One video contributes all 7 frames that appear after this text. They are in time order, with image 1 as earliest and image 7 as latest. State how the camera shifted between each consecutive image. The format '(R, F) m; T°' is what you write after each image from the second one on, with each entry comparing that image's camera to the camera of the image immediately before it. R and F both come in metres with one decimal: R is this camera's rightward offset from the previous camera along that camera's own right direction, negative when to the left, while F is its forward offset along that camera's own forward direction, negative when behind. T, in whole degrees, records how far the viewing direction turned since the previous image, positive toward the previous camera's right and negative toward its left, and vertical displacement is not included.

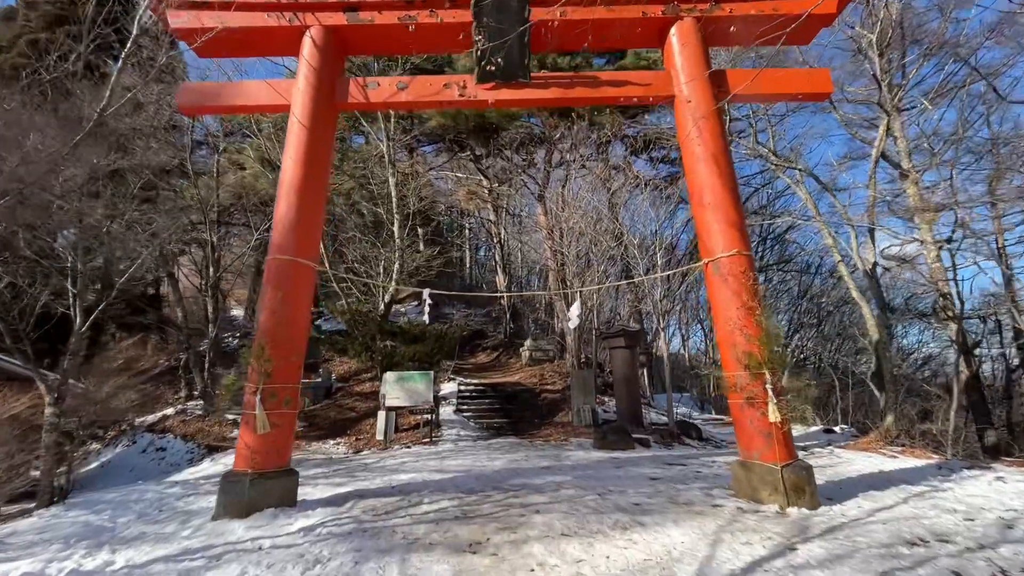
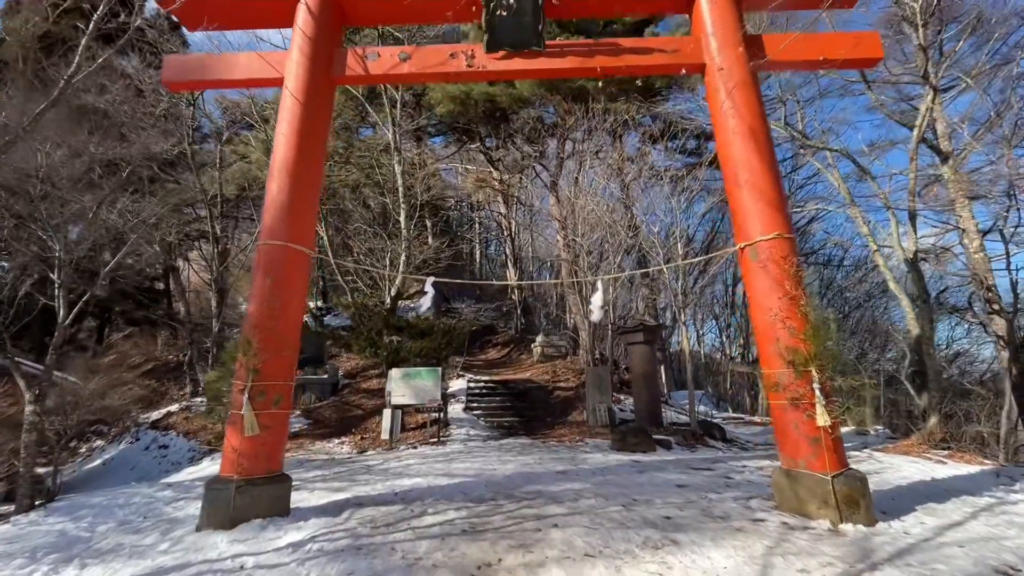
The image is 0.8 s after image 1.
(0.0, +0.5) m; -1°
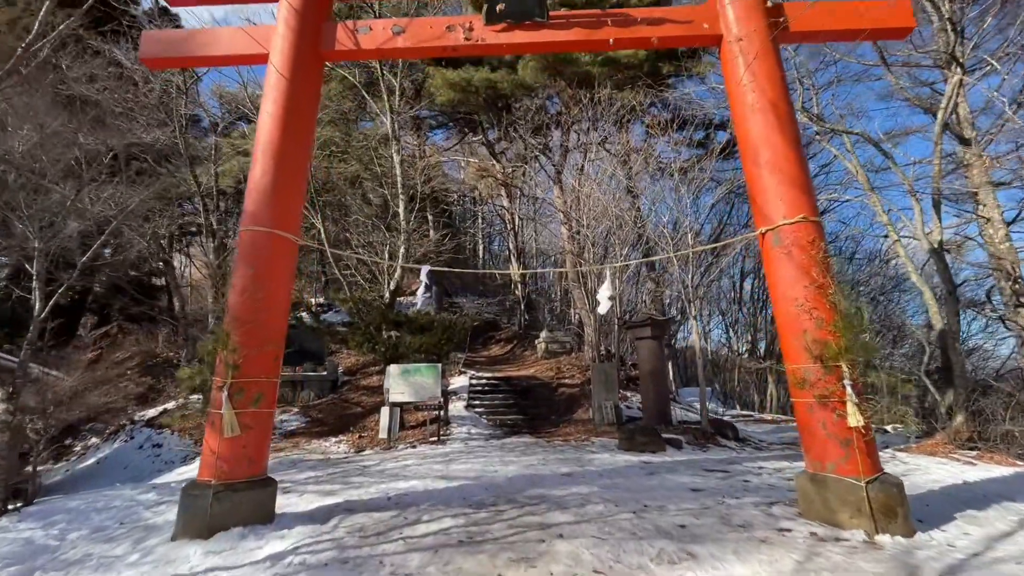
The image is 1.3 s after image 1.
(0.0, +0.4) m; 0°
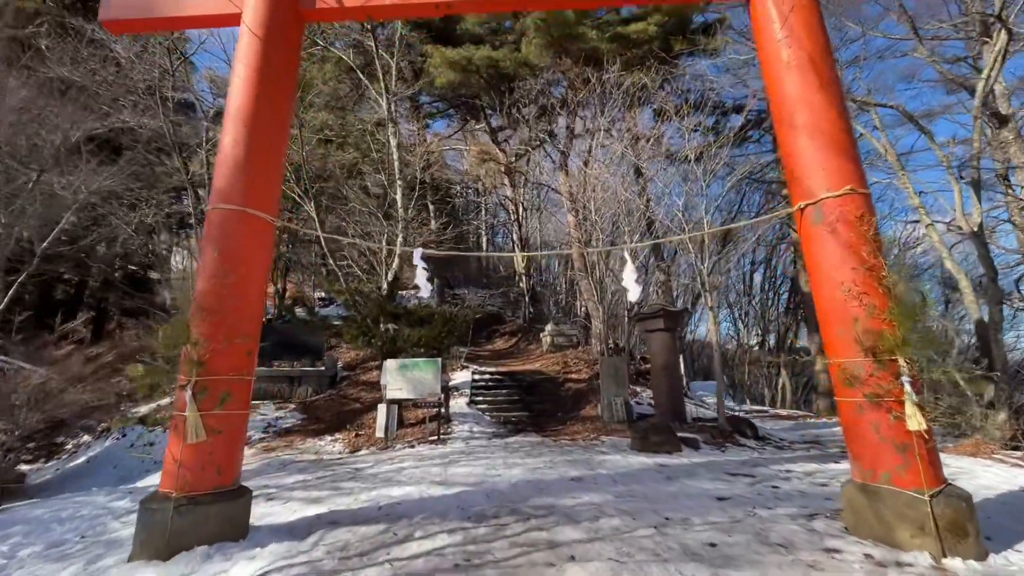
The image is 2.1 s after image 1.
(0.0, +0.6) m; -1°
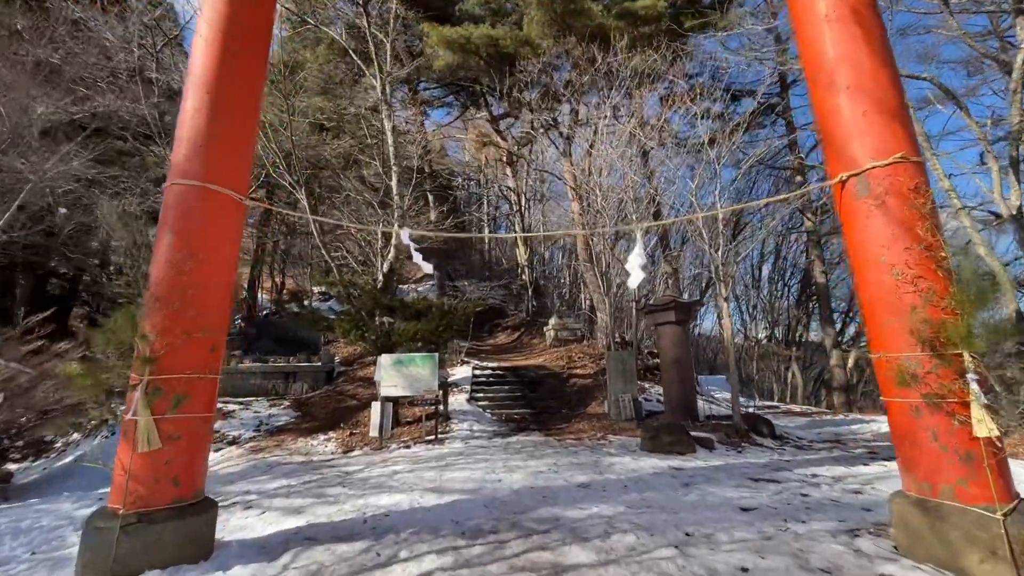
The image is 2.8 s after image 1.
(0.0, +0.5) m; 0°
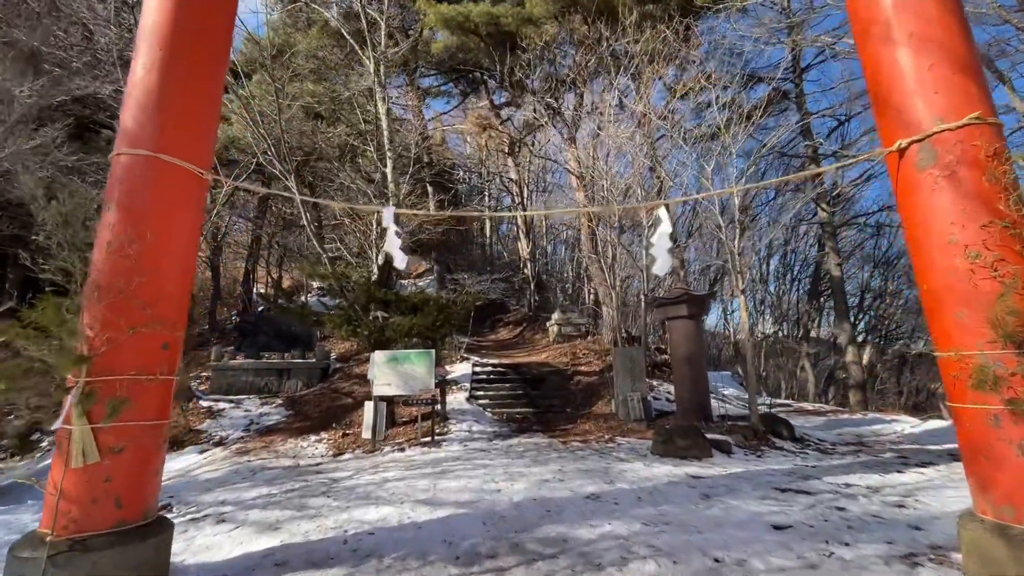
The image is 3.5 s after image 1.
(0.0, +0.5) m; 0°
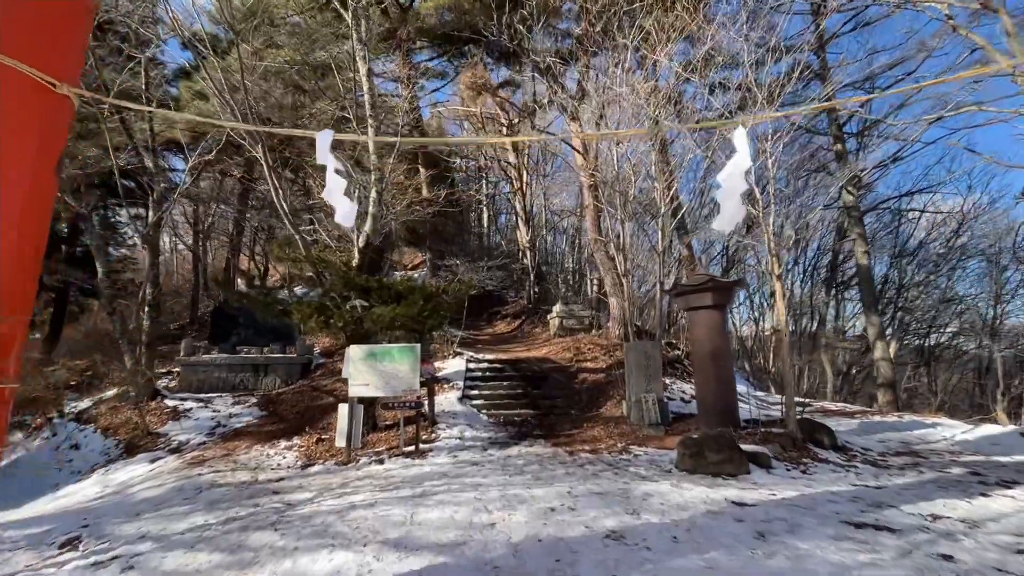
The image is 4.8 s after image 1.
(0.0, +1.1) m; 0°
